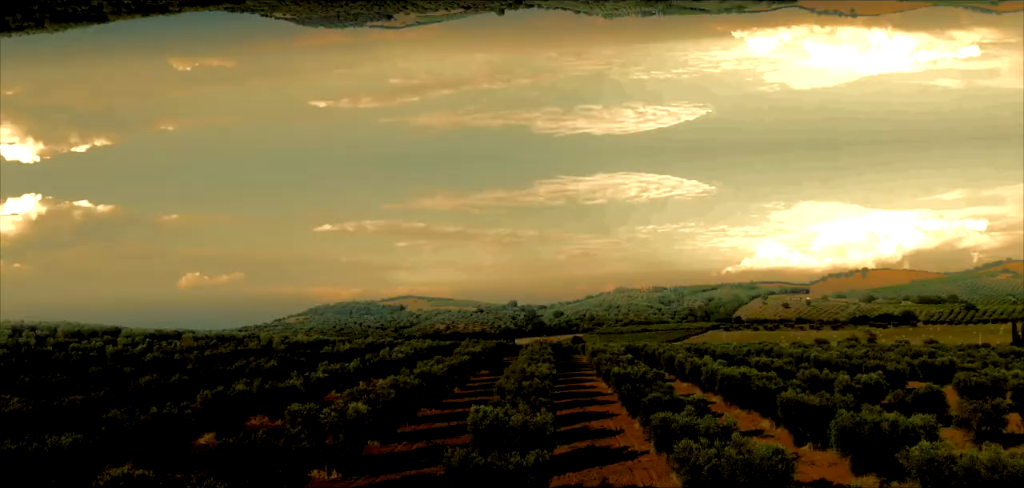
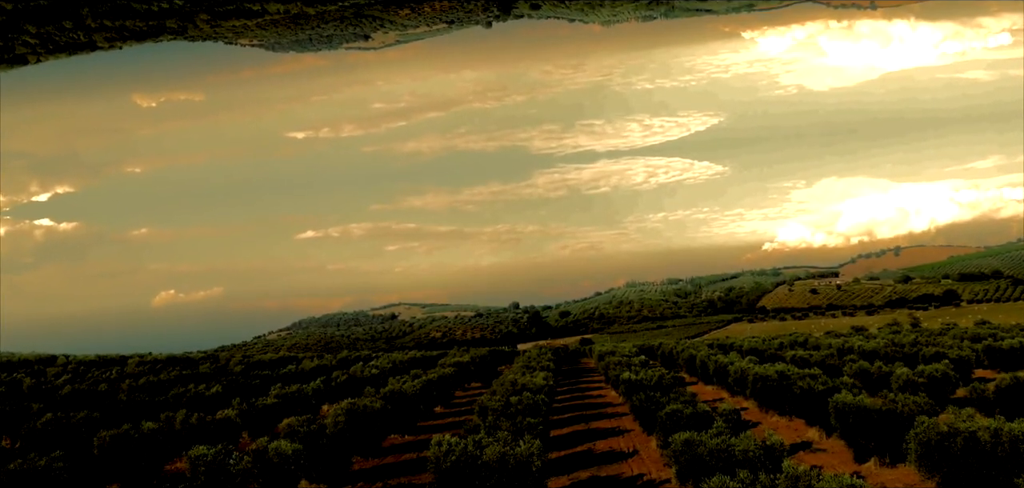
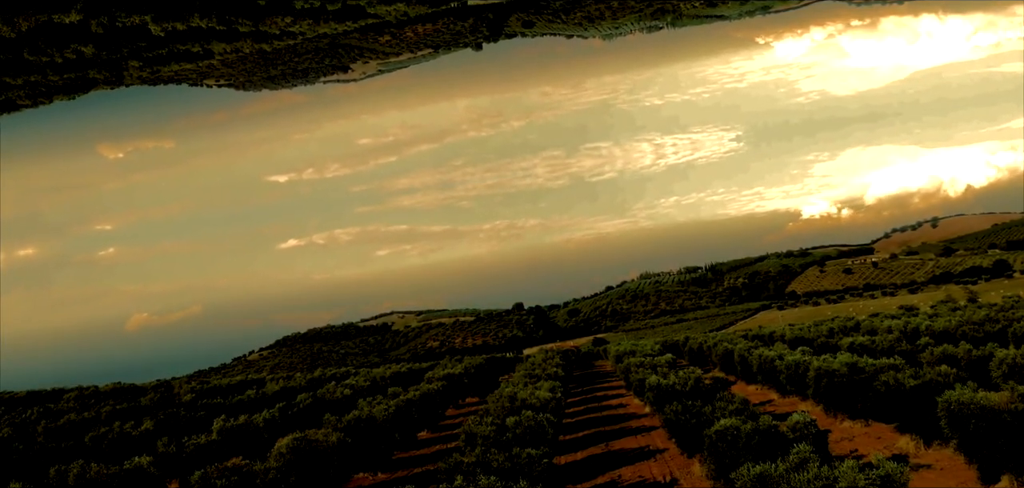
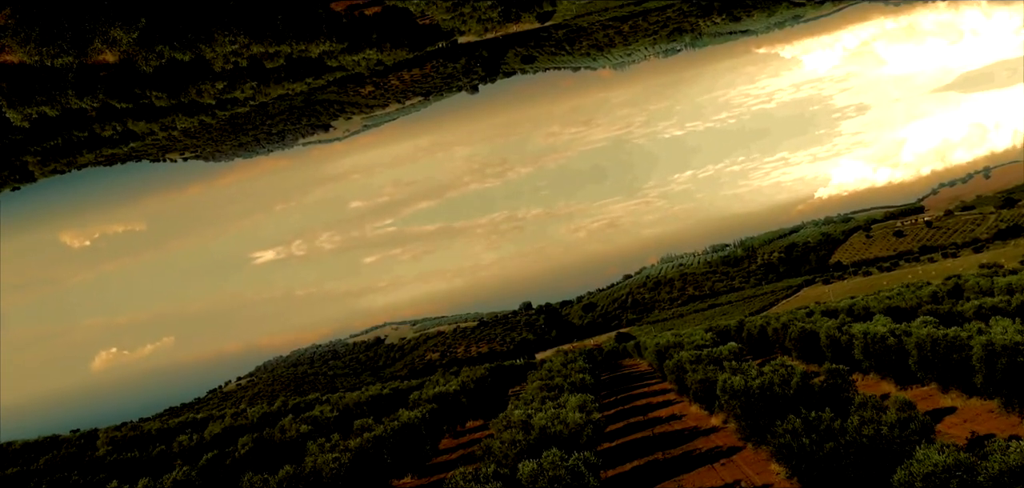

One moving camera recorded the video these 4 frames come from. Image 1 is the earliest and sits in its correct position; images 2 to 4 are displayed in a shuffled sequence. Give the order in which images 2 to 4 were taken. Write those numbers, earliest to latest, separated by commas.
2, 3, 4
